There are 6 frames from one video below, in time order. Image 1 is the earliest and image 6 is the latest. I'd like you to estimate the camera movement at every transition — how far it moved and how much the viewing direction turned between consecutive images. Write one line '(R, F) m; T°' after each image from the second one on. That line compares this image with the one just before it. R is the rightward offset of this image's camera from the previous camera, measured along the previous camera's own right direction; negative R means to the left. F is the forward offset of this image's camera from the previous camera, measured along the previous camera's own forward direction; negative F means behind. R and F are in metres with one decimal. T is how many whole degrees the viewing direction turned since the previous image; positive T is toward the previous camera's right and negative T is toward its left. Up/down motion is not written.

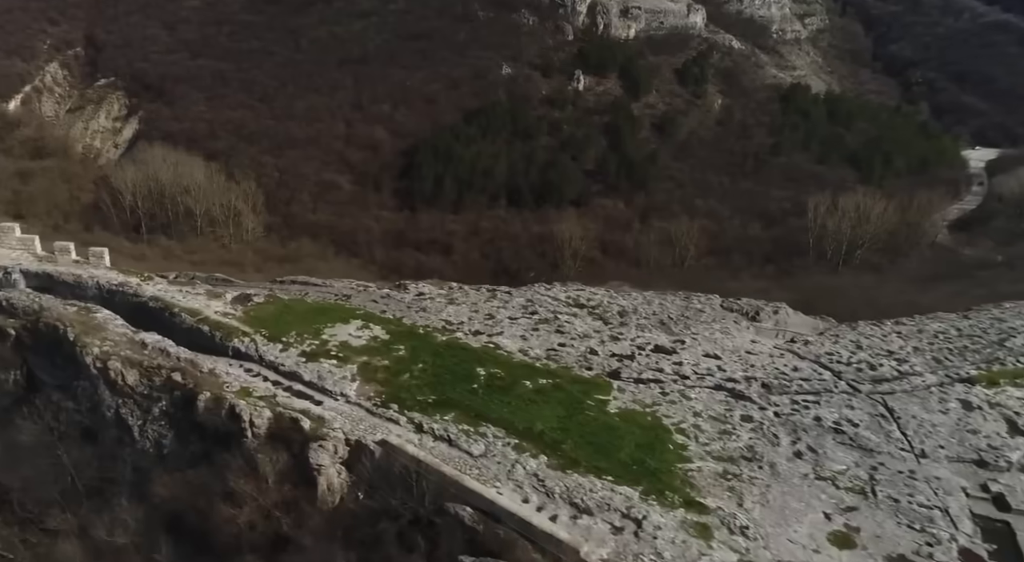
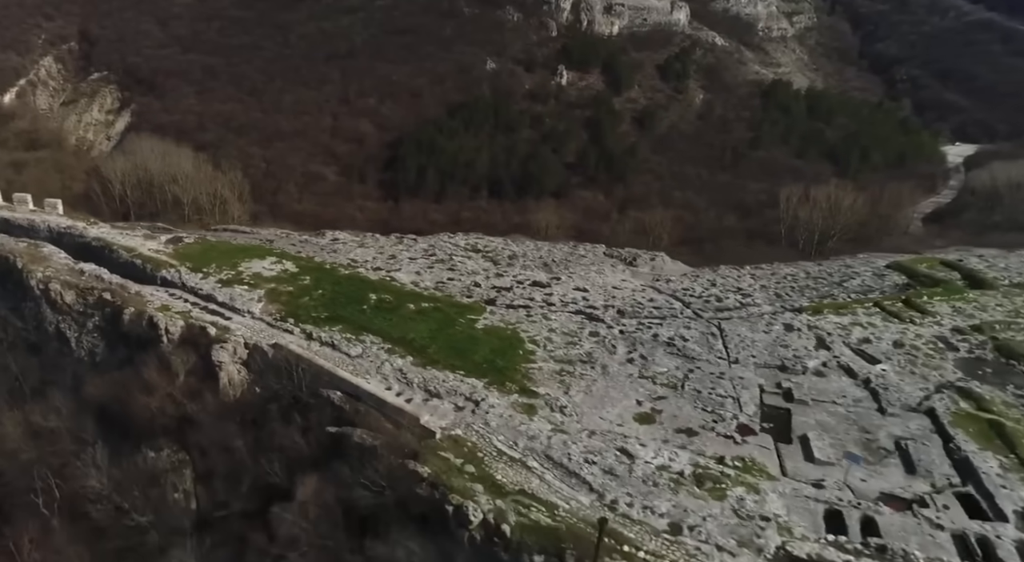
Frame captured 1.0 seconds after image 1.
(+2.5, -2.2) m; 0°
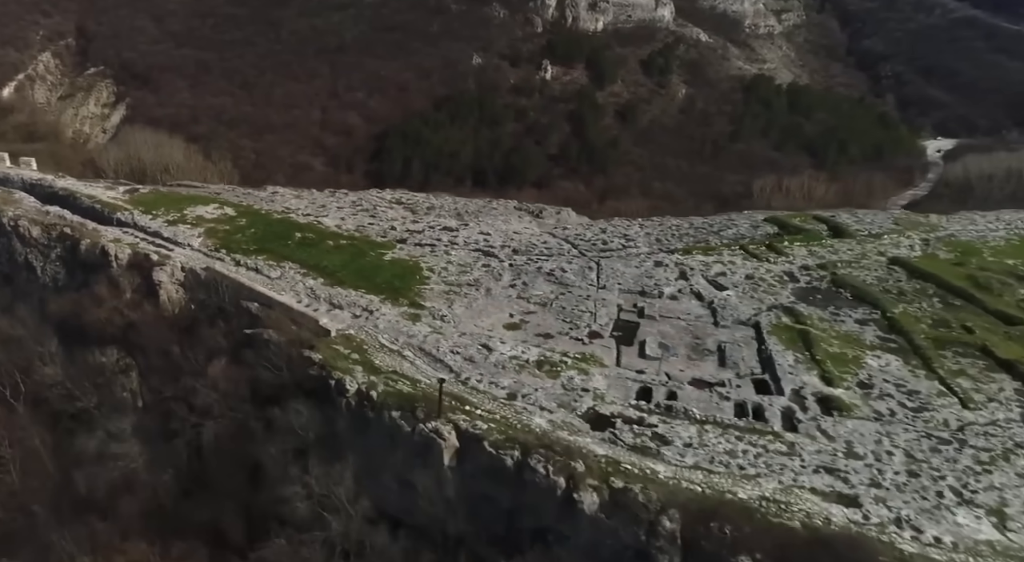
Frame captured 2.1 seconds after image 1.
(+2.4, -2.4) m; 0°
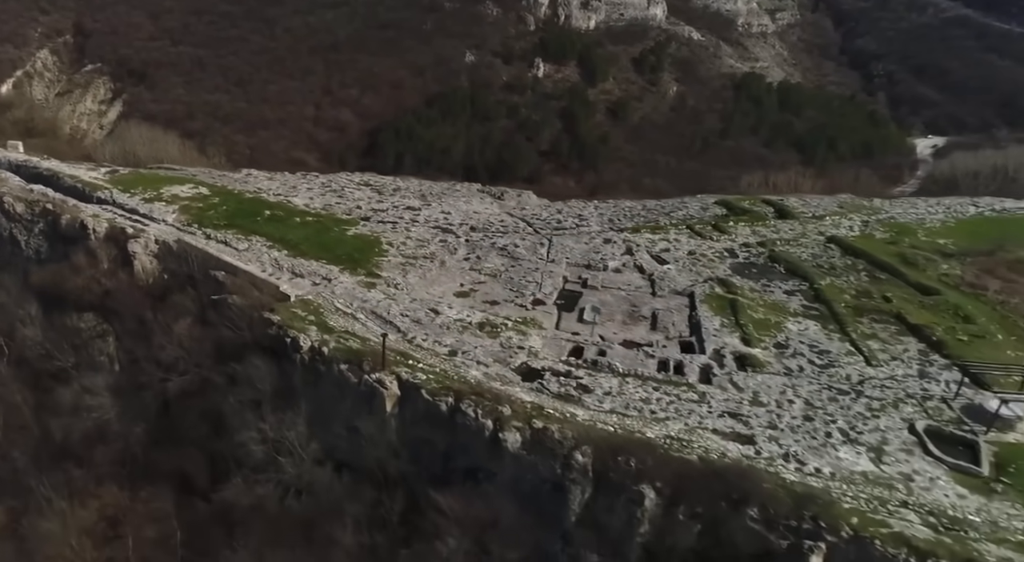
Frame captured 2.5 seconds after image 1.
(+1.2, -1.1) m; 0°
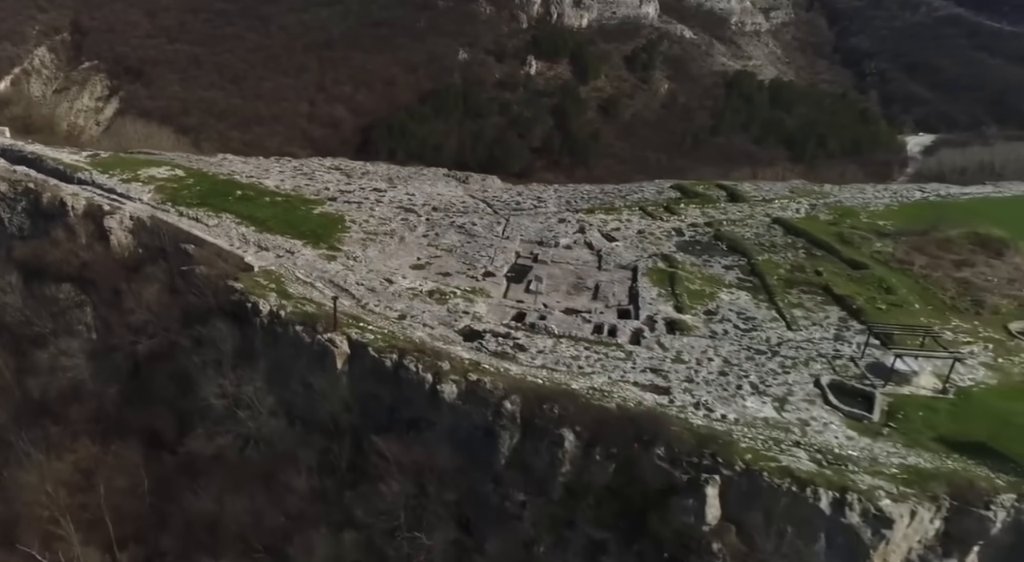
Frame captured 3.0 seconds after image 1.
(+1.2, -1.0) m; 0°
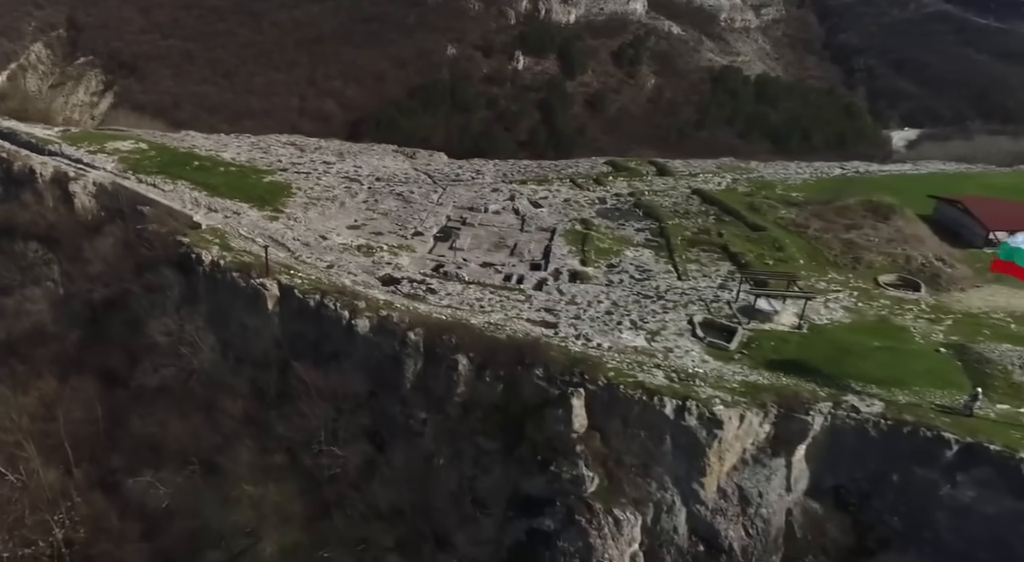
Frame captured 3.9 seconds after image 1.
(+2.0, -1.7) m; 0°
